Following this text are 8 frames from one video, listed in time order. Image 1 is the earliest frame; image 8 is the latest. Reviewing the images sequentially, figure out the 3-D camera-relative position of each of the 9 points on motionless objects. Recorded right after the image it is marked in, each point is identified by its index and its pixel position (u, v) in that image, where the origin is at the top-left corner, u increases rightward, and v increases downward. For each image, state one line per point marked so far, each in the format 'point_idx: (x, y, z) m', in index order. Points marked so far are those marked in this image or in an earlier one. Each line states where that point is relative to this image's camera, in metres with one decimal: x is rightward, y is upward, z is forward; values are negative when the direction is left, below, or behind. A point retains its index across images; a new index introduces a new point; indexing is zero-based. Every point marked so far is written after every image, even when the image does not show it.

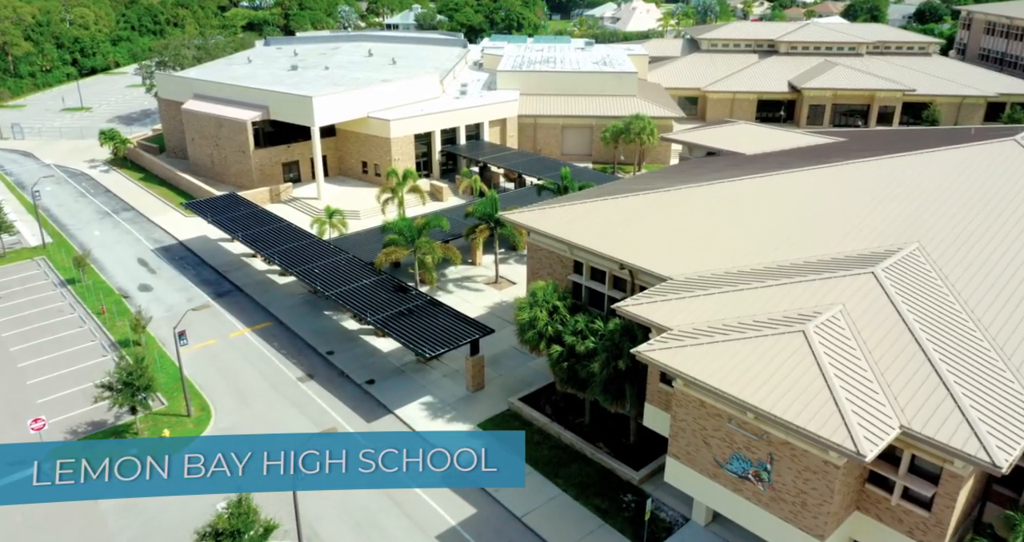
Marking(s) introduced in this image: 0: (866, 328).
0: (+9.5, -1.6, +19.8) m
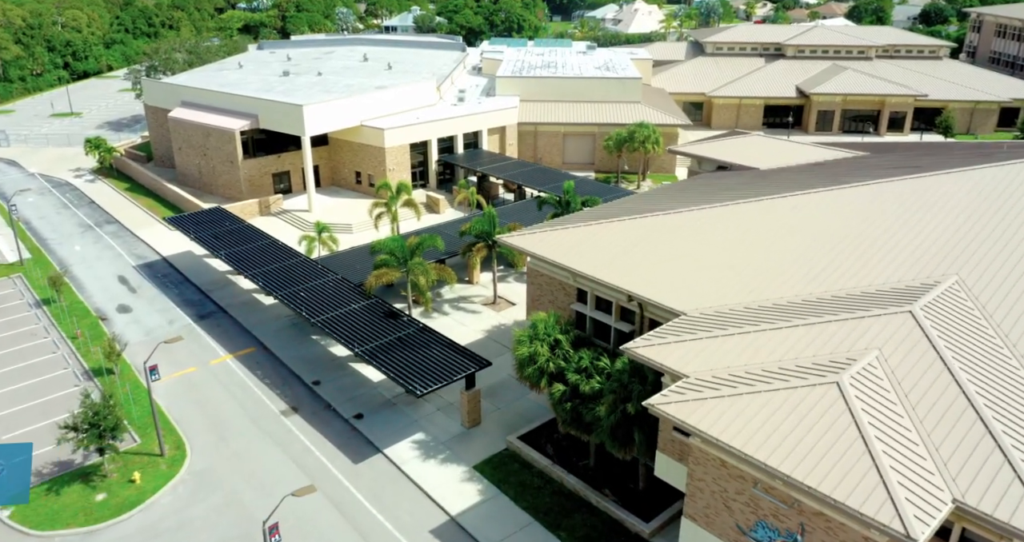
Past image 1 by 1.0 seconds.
0: (+9.4, -2.6, +17.7) m
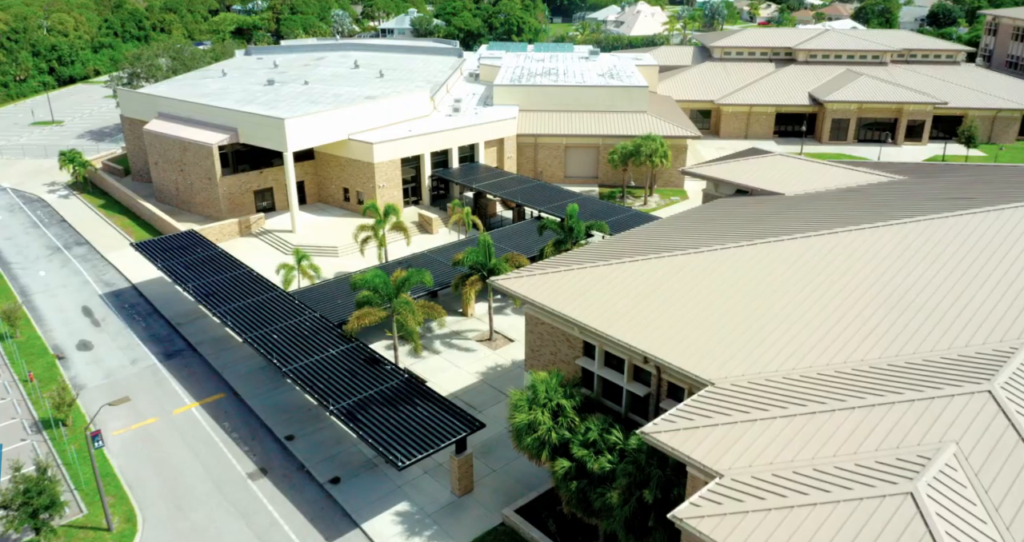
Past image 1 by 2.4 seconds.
0: (+9.3, -4.2, +14.2) m
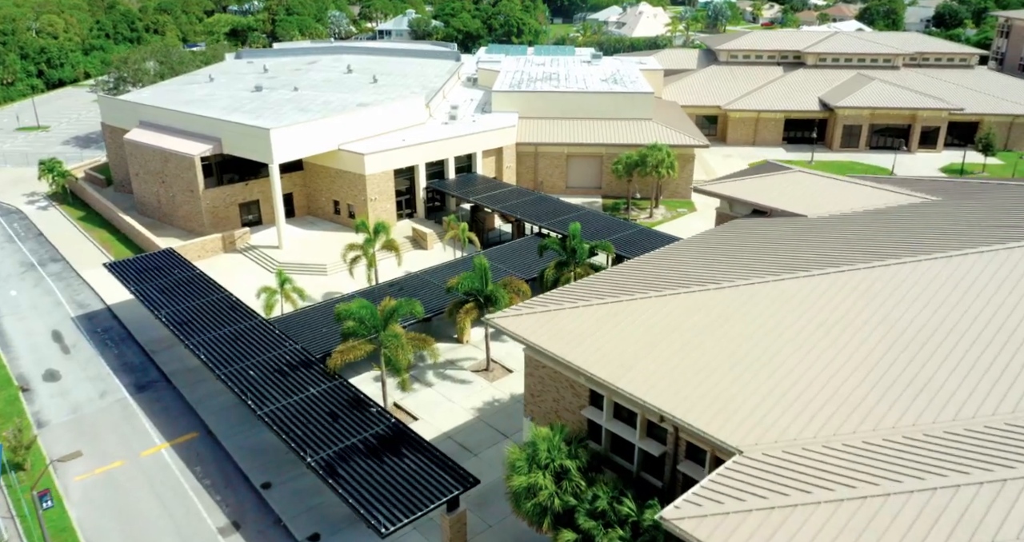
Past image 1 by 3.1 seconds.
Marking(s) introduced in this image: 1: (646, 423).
0: (+9.3, -5.3, +11.7) m
1: (+3.5, -3.9, +19.1) m
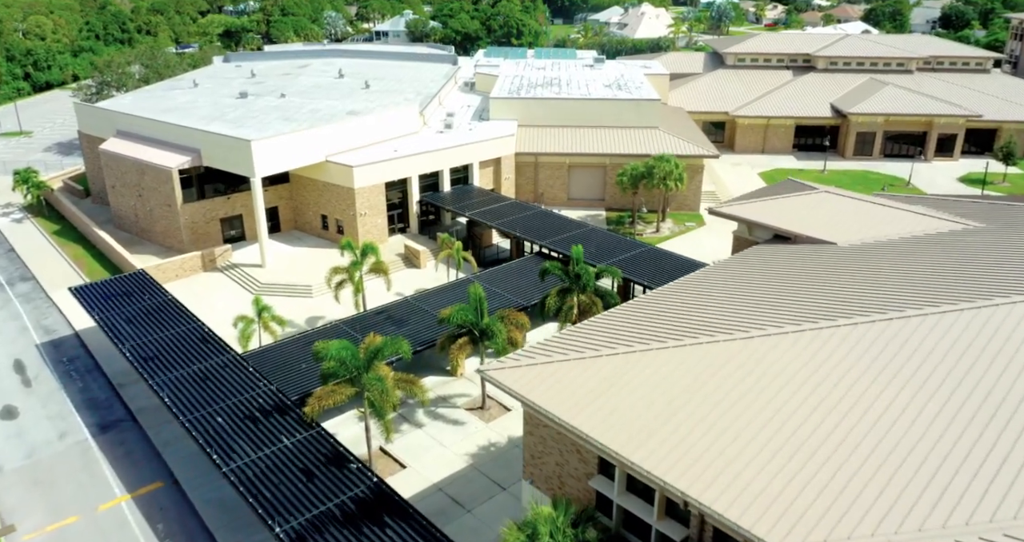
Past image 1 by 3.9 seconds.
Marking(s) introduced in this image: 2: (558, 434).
0: (+9.2, -6.4, +8.9) m
1: (+3.4, -5.1, +16.4) m
2: (+1.2, -4.1, +18.5) m
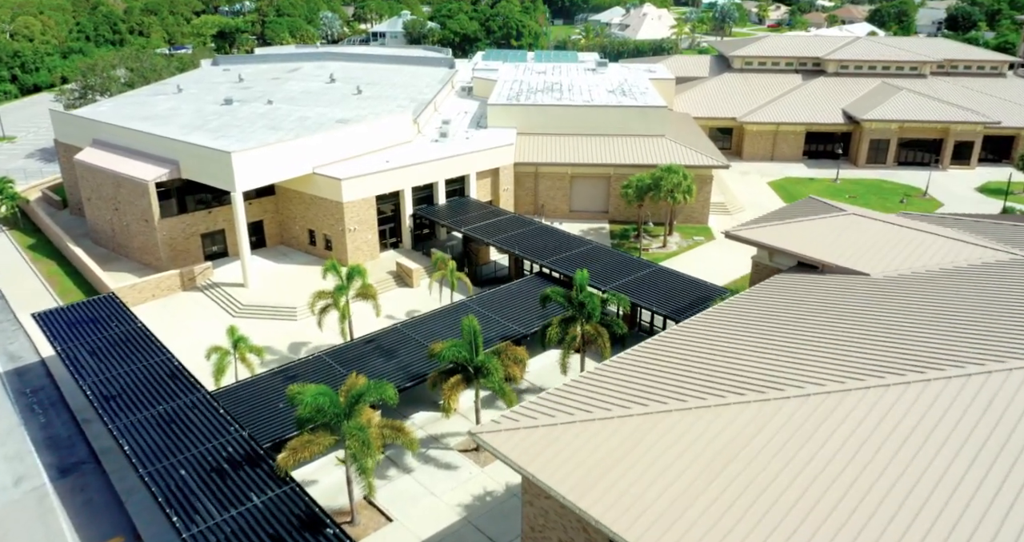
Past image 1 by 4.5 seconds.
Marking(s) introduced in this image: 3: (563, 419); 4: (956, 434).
0: (+9.1, -7.5, +6.4) m
1: (+3.3, -6.2, +13.9) m
2: (+1.1, -5.2, +16.0) m
3: (+1.2, -3.3, +16.9) m
4: (+8.7, -3.2, +14.4) m
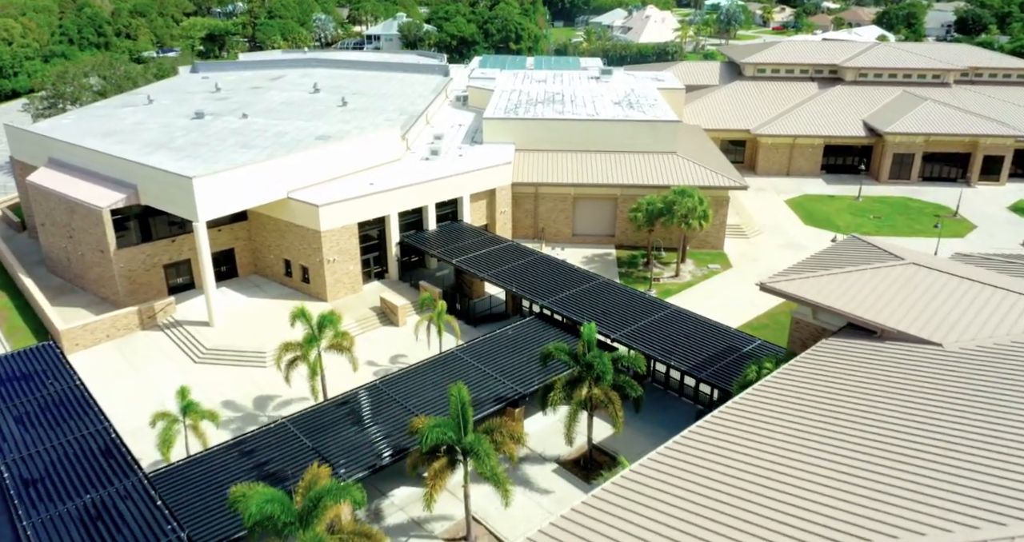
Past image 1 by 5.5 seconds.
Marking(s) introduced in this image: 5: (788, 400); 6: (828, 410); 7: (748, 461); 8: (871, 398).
0: (+9.0, -9.3, +2.3) m
1: (+3.2, -7.9, +9.7) m
2: (+1.0, -6.9, +11.9) m
3: (+1.1, -5.0, +12.8) m
4: (+8.5, -5.0, +10.3) m
5: (+6.9, -3.0, +17.9) m
6: (+7.5, -3.1, +16.9) m
7: (+5.0, -3.8, +15.6) m
8: (+8.5, -2.9, +17.1) m
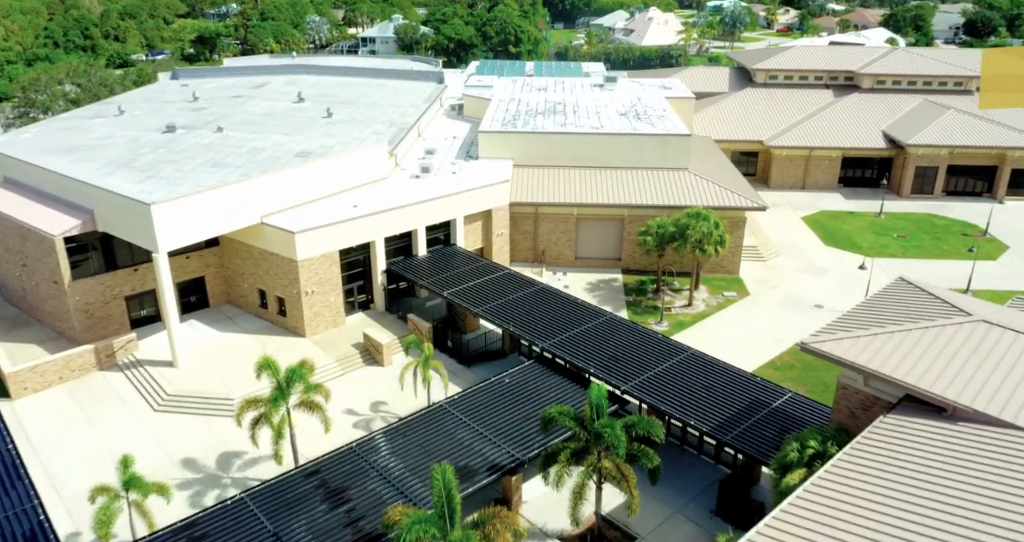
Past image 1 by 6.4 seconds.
0: (+8.9, -10.7, -1.1) m
1: (+3.1, -9.4, +6.3) m
2: (+0.9, -8.4, +8.4) m
3: (+1.0, -6.5, +9.4) m
4: (+8.4, -6.5, +6.8) m
5: (+6.8, -4.4, +14.5) m
6: (+7.4, -4.6, +13.5) m
7: (+4.9, -5.3, +12.1) m
8: (+8.4, -4.3, +13.6) m
